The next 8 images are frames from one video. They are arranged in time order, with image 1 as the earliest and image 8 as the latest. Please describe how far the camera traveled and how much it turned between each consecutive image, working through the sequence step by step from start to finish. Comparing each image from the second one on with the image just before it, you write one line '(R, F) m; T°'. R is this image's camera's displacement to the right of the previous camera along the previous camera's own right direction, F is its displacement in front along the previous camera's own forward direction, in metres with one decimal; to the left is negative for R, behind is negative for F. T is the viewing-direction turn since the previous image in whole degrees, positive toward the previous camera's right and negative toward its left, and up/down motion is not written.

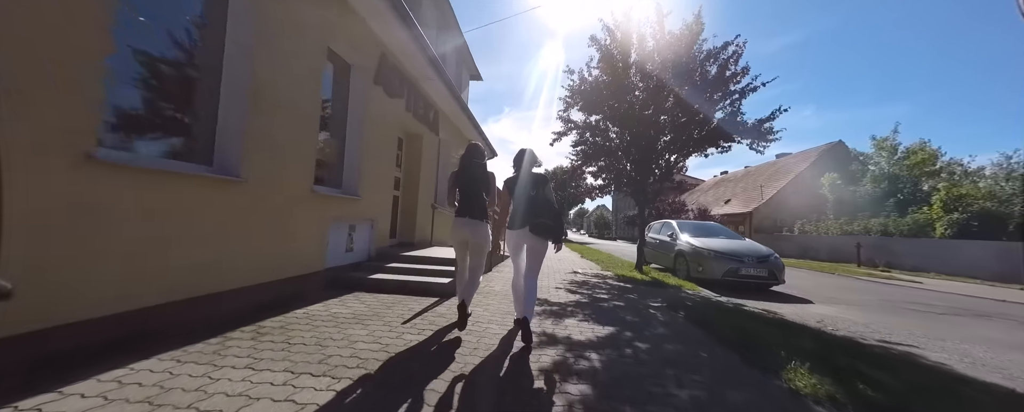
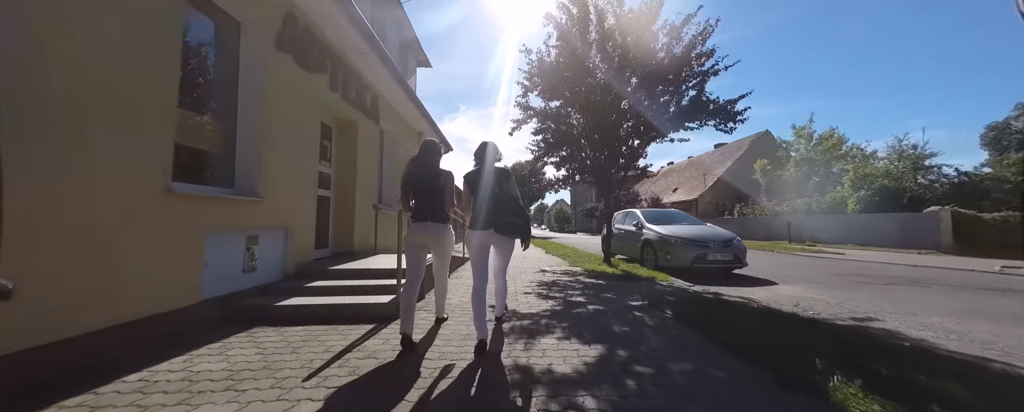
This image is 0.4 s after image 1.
(0.0, +0.8) m; +8°
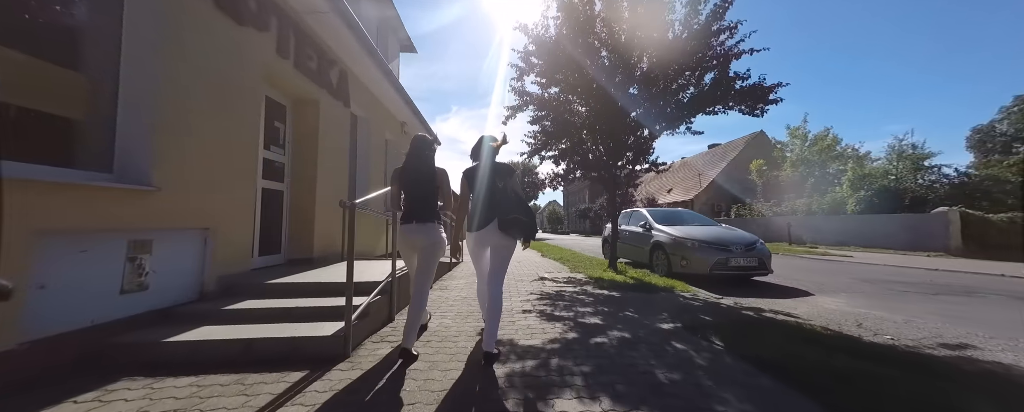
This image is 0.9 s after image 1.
(0.0, +1.0) m; +1°
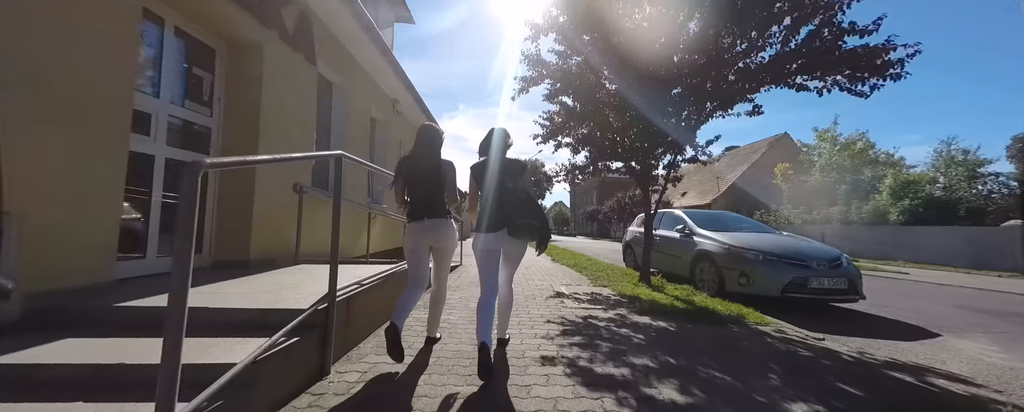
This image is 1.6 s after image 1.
(-0.1, +1.4) m; -1°
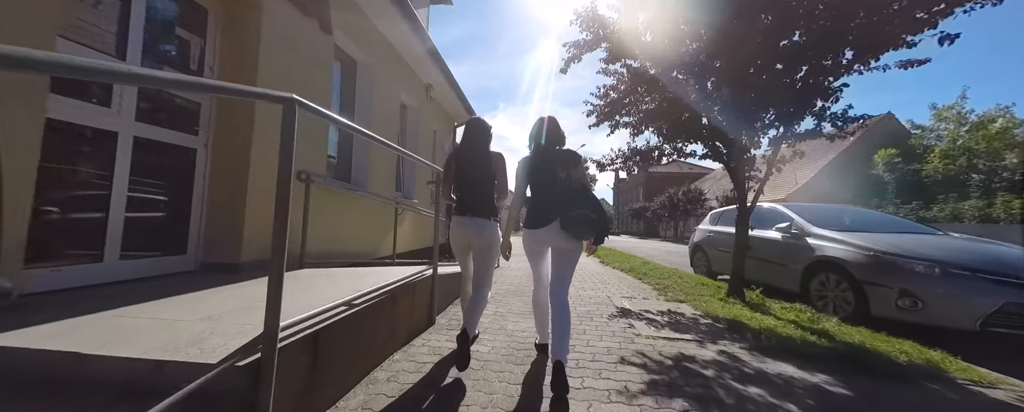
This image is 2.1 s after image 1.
(-0.1, +1.0) m; -8°
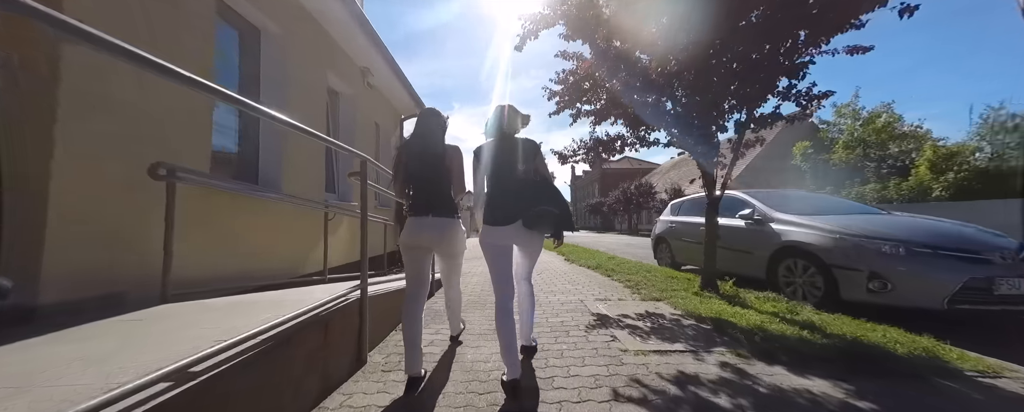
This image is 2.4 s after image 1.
(0.0, +0.7) m; +8°
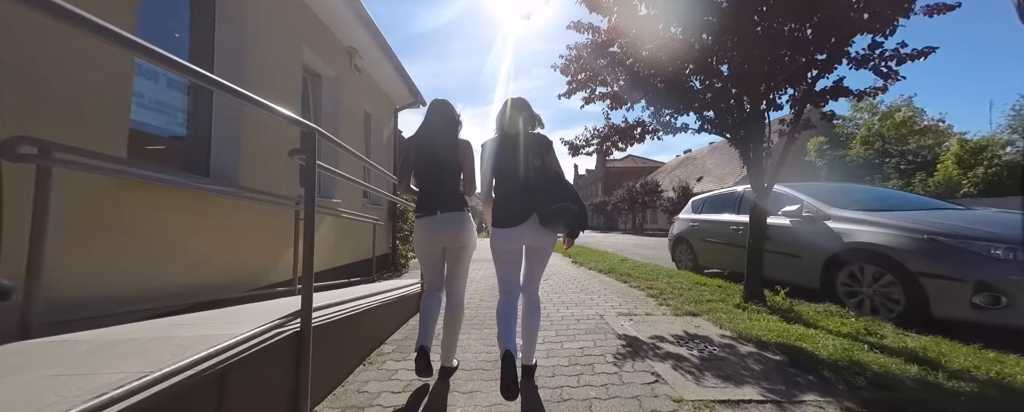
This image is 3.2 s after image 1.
(0.0, +0.7) m; -1°
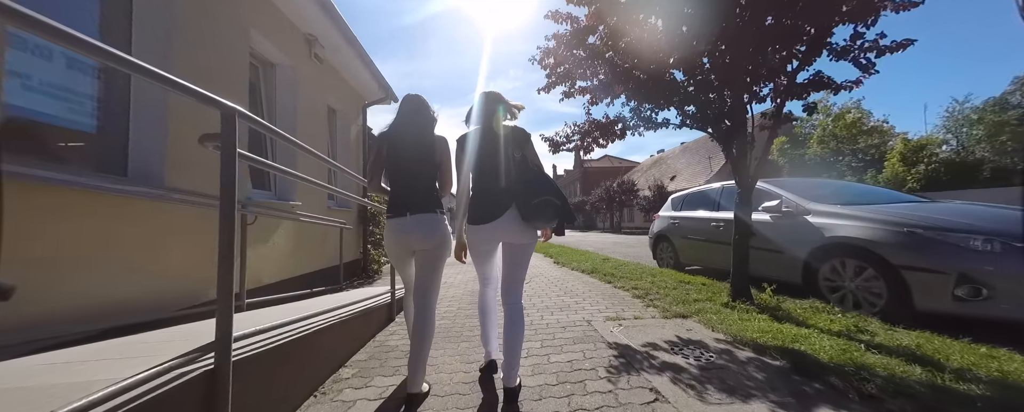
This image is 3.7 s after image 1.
(0.0, +0.3) m; +4°
